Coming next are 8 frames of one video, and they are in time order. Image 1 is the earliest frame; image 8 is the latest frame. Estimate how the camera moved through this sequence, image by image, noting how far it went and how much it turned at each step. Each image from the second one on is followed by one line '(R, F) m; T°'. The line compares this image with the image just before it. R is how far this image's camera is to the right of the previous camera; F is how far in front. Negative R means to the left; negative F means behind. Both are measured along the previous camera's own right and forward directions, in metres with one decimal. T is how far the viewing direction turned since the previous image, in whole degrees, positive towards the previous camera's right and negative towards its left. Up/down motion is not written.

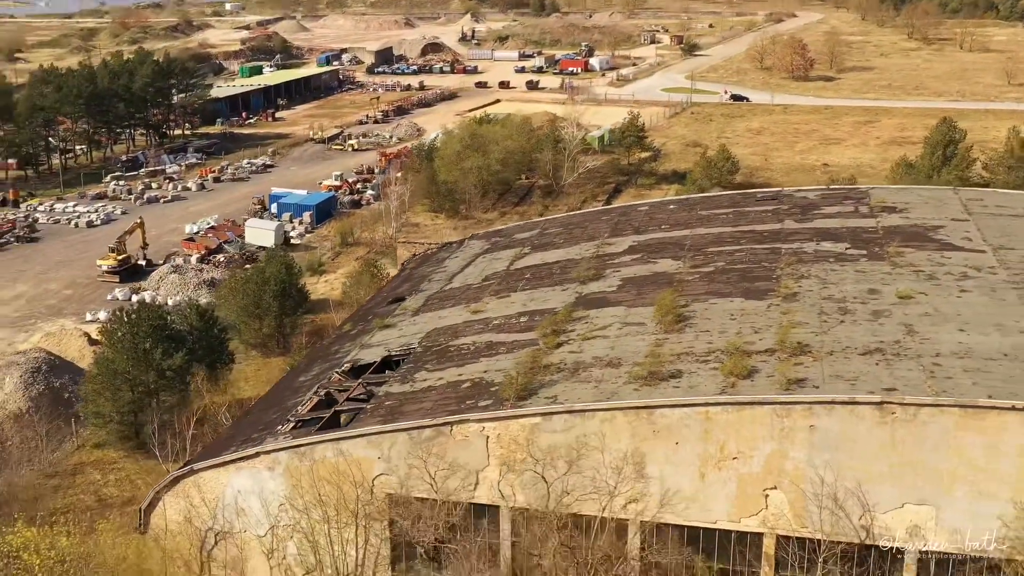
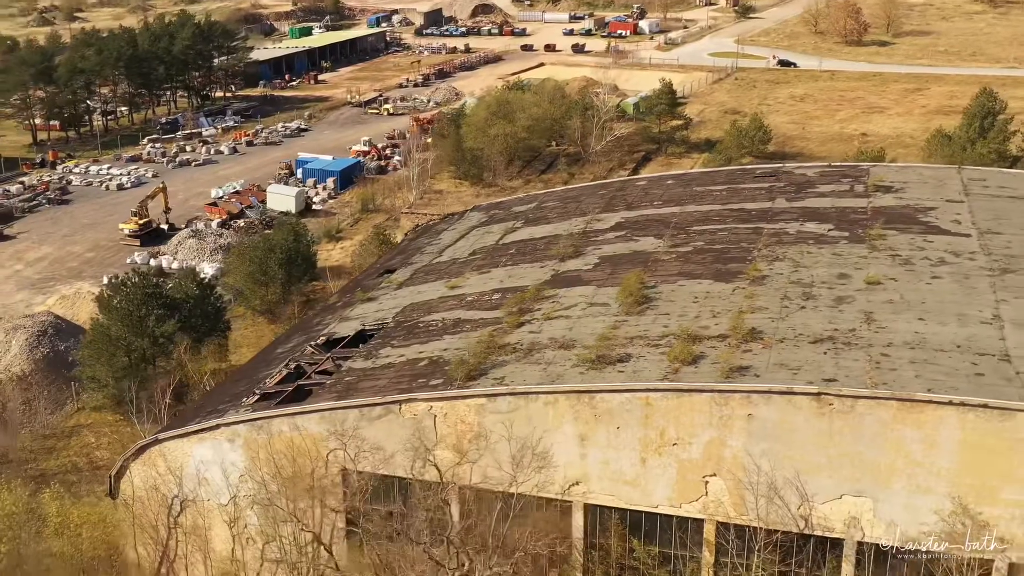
(+1.2, 0.0) m; -3°
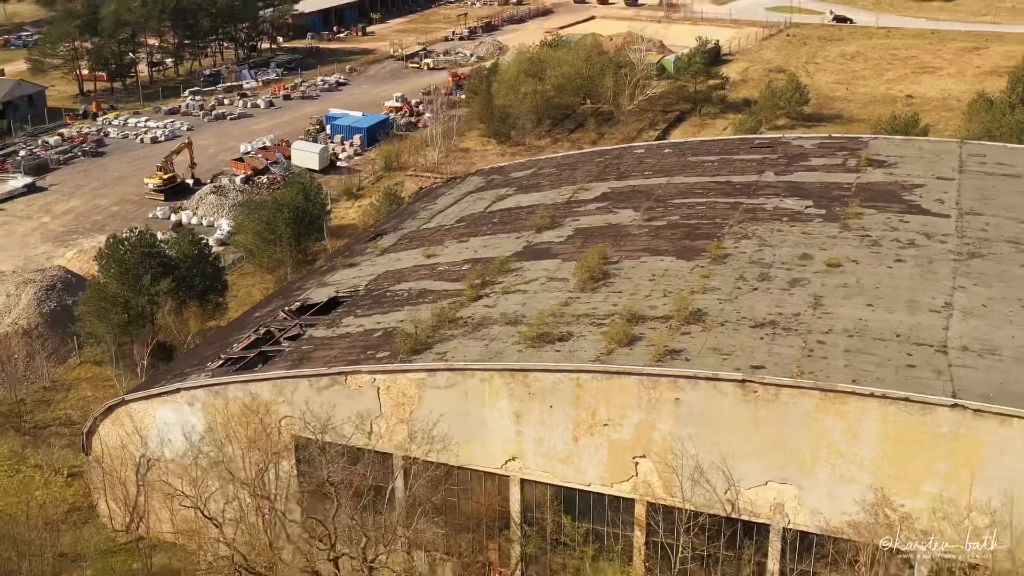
(+1.3, -0.1) m; -4°
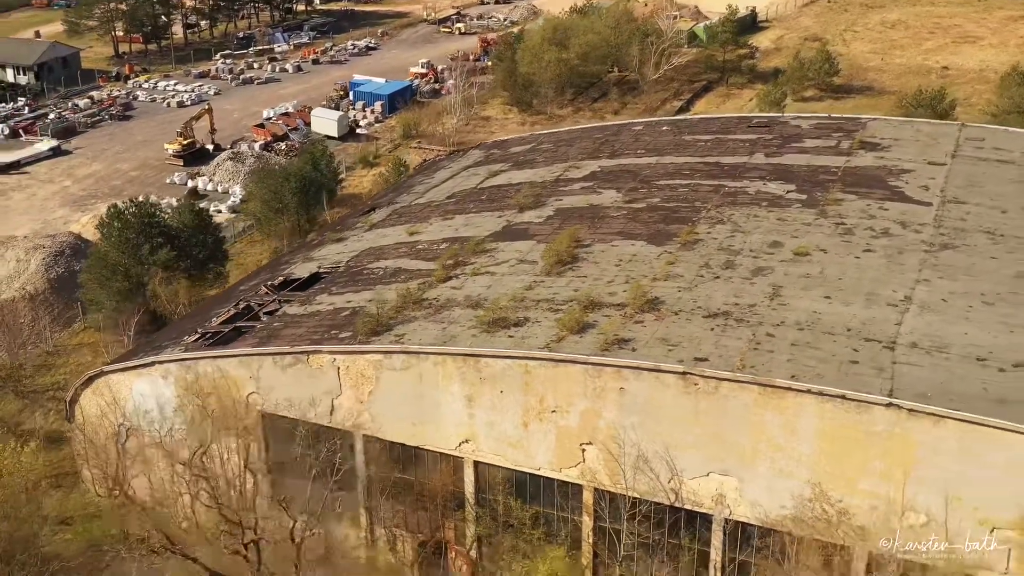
(+1.0, -0.1) m; -3°
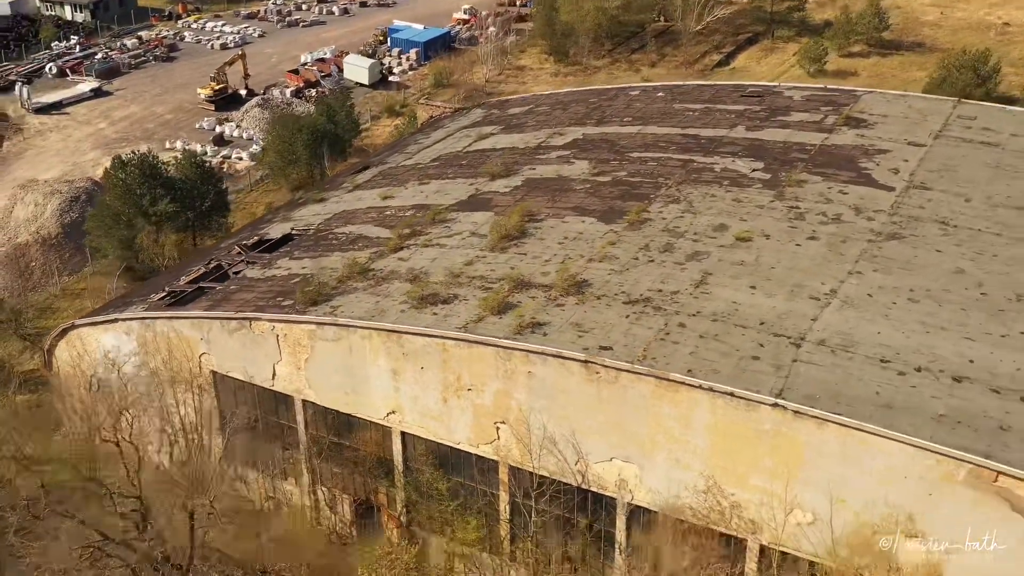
(+1.7, -0.1) m; -5°
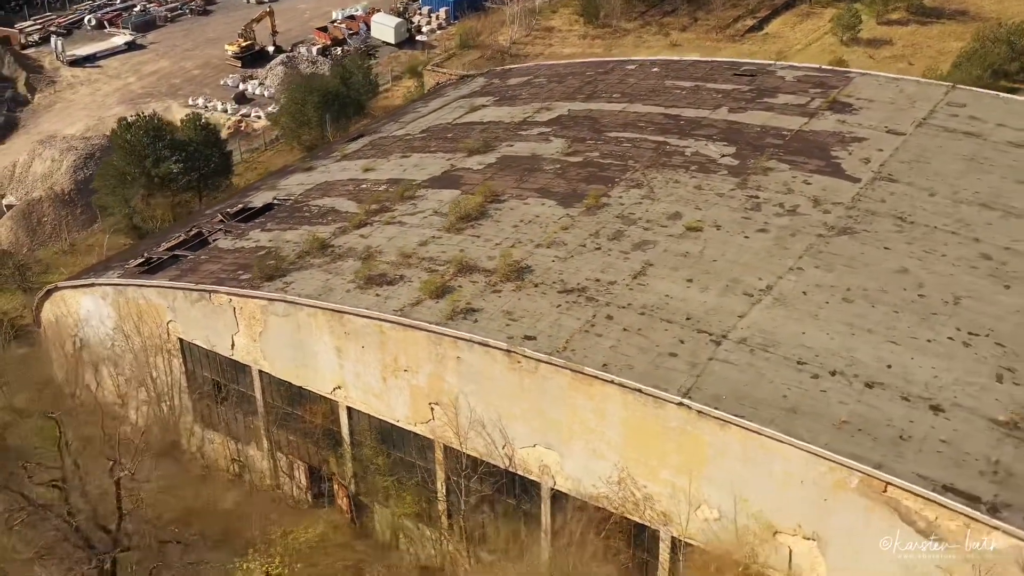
(+1.4, -0.2) m; -4°
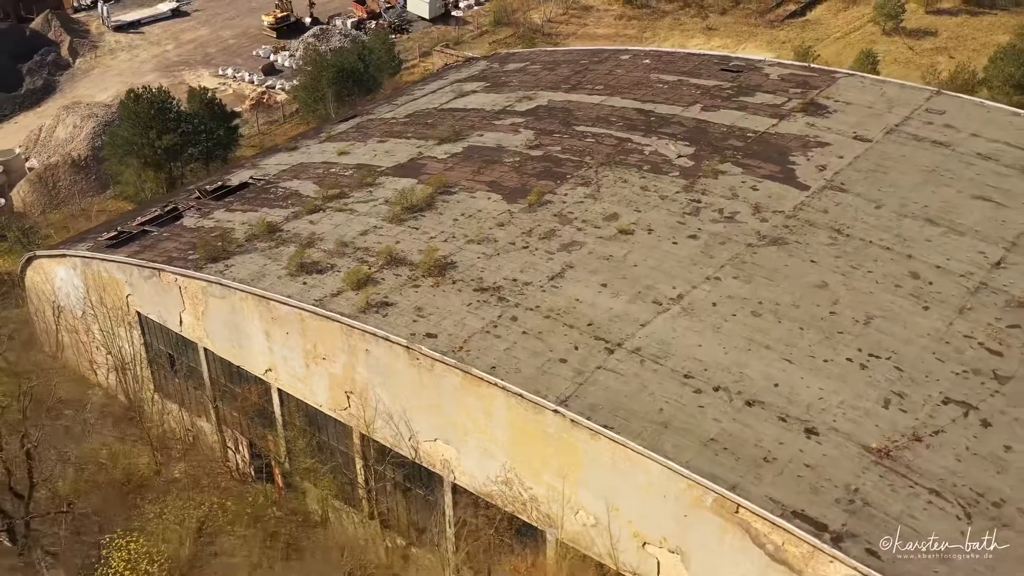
(+1.8, -0.1) m; -5°
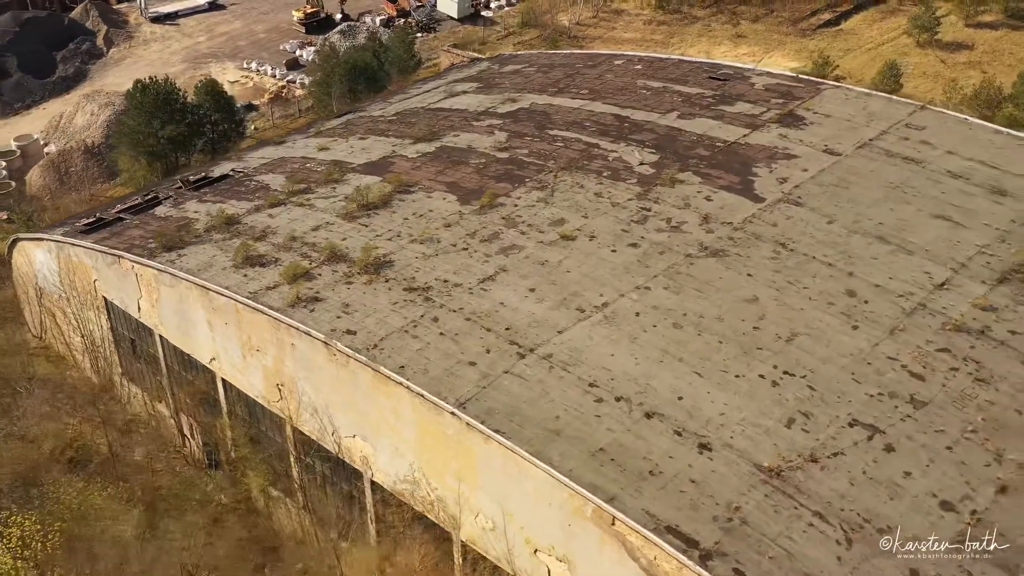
(+1.5, 0.0) m; -4°
